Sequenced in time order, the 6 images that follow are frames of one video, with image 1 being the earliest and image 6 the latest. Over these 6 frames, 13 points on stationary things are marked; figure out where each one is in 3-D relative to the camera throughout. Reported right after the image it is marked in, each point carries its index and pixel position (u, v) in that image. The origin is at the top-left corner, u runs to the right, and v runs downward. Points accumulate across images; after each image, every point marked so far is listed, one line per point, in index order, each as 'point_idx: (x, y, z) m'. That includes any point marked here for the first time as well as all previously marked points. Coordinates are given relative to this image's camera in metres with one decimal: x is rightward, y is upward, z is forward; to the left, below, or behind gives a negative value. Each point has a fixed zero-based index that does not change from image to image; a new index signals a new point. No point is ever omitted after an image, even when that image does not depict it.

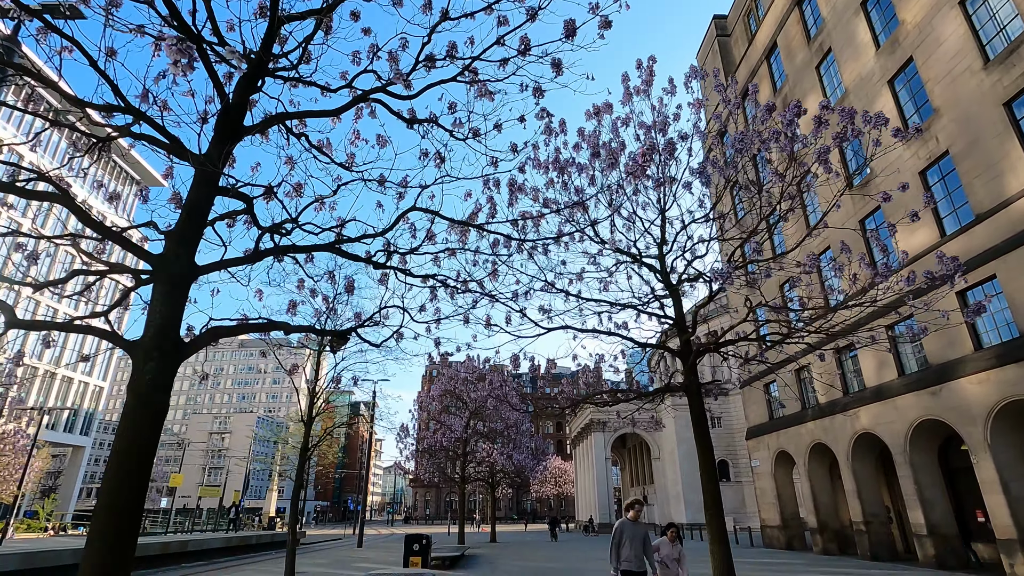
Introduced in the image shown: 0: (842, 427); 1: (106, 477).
0: (+12.1, -5.1, +19.6) m
1: (-3.2, -1.5, +4.2) m
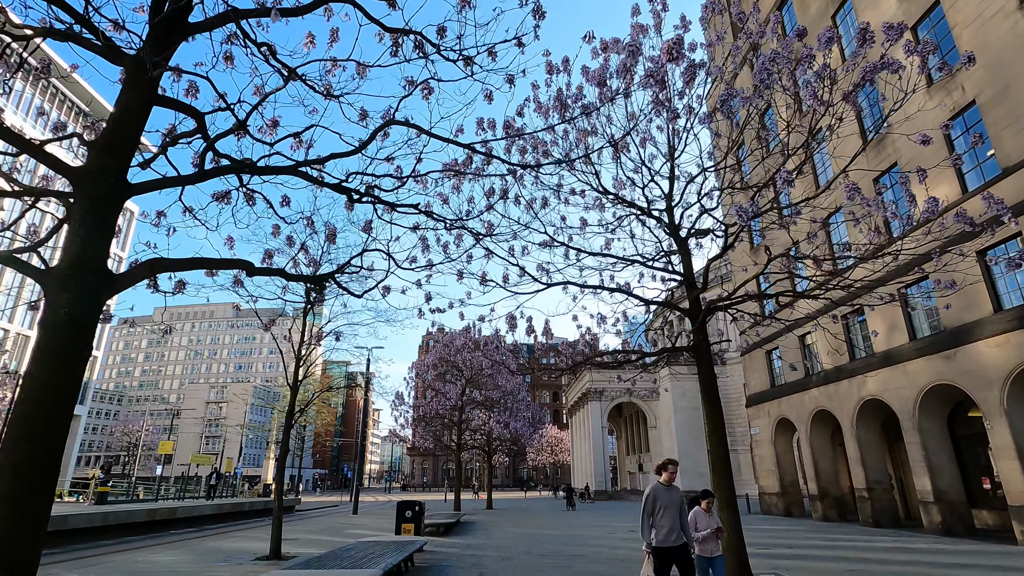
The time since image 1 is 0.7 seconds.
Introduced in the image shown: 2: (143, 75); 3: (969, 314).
0: (+11.9, -3.8, +19.1) m
1: (-3.2, -0.9, +3.4) m
2: (-2.9, +1.7, +4.3) m
3: (+12.4, -0.7, +14.5) m
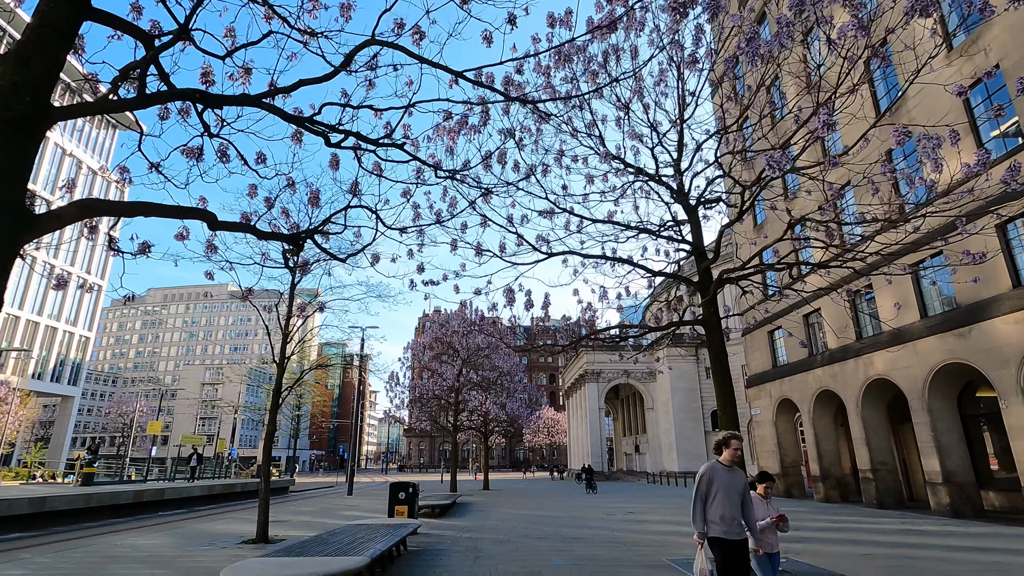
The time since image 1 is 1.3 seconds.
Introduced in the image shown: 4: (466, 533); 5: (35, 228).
0: (+11.8, -3.0, +18.6) m
1: (-3.2, -0.6, +2.8) m
2: (-2.9, +2.1, +3.6) m
3: (+12.3, -0.1, +14.0) m
4: (-1.1, -5.8, +12.7) m
5: (-3.0, +0.4, +3.3) m
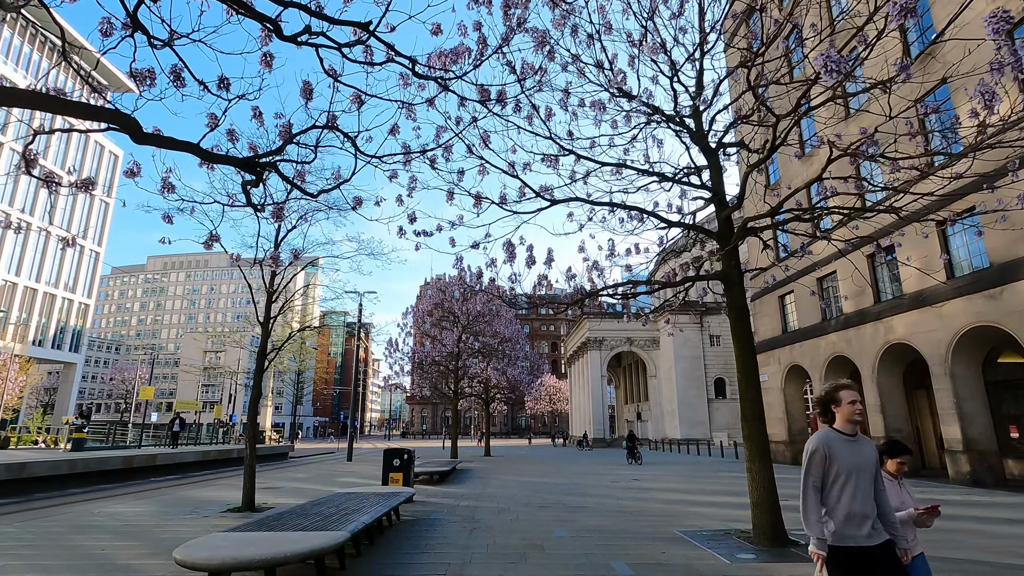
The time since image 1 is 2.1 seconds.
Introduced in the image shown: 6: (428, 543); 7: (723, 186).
0: (+11.9, -1.7, +17.8) m
1: (-3.2, -0.2, +1.9) m
2: (-2.9, +2.5, +2.6) m
3: (+12.4, +1.0, +13.0) m
4: (-1.1, -4.8, +12.1) m
5: (-3.0, +0.8, +2.4) m
6: (-1.2, -3.8, +7.9) m
7: (+3.6, +1.7, +9.1) m
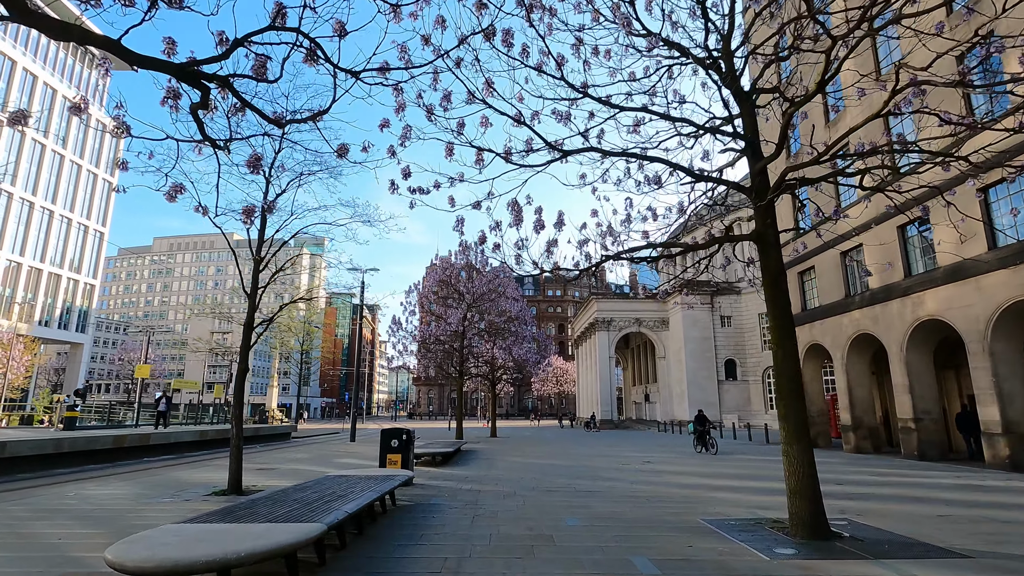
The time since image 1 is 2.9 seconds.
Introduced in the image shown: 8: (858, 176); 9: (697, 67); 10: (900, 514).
0: (+12.1, -0.8, +16.8) m
1: (-3.2, +0.2, +1.0) m
2: (-2.9, +2.9, +1.6) m
3: (+12.5, +1.6, +11.9) m
4: (-0.9, -4.1, +11.3) m
5: (-3.0, +1.2, +1.5) m
6: (-1.2, -3.2, +7.1) m
7: (+3.7, +2.3, +8.1) m
8: (+5.7, +1.8, +9.2) m
9: (+3.0, +3.6, +8.7) m
10: (+6.0, -3.5, +8.4) m
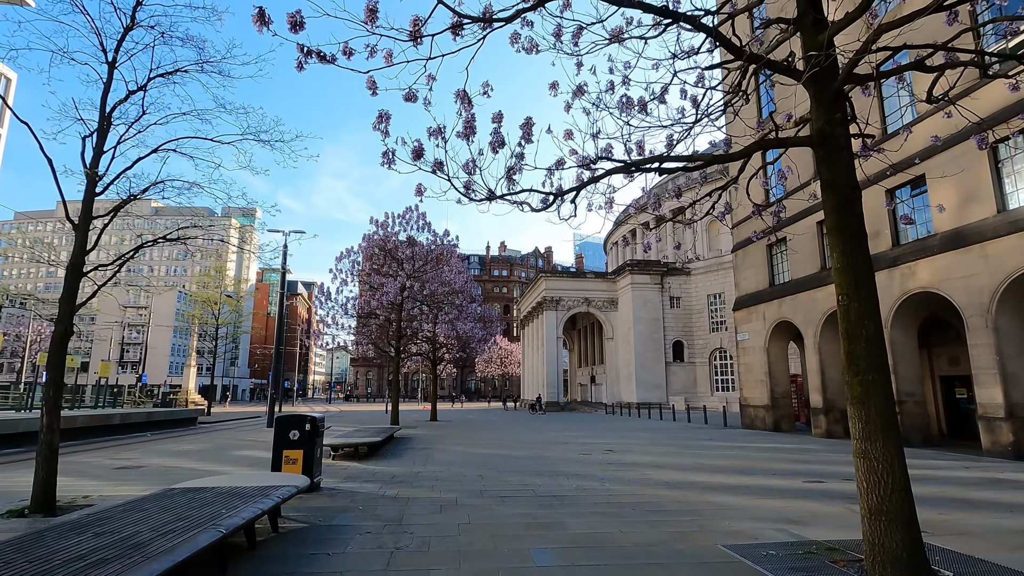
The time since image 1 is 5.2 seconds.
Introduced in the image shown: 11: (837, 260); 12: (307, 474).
0: (+10.6, 0.0, +15.3) m
1: (-3.0, +0.8, -2.0) m
2: (-2.7, +3.5, -1.5) m
3: (+11.5, +2.3, +10.4) m
4: (-1.9, -3.2, +8.6) m
5: (-2.8, +1.8, -1.5) m
6: (-1.7, -2.4, +4.3) m
7: (+3.2, +3.0, +5.6) m
8: (+5.1, +2.5, +6.9) m
9: (+2.4, +4.4, +6.2) m
10: (+5.4, -2.8, +6.3) m
11: (+3.1, +0.3, +5.1) m
12: (-3.2, -2.8, +8.4) m
